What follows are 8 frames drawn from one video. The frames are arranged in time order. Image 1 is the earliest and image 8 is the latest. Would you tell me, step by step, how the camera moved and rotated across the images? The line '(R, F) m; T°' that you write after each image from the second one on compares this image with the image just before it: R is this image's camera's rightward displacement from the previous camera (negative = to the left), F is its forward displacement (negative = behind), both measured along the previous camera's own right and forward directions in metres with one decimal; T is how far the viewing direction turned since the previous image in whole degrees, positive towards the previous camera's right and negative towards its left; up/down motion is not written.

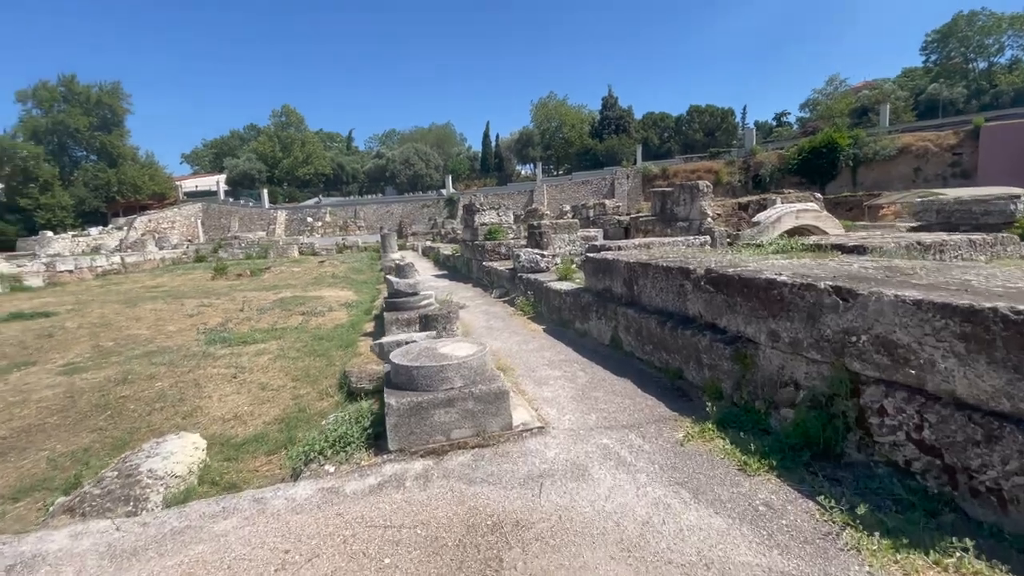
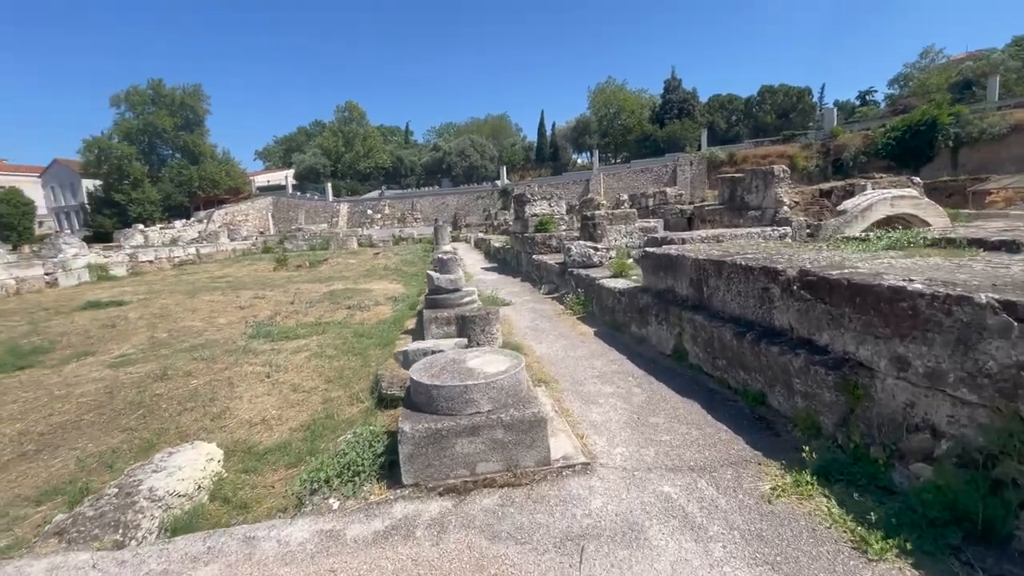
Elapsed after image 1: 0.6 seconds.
(+0.1, +0.6) m; -7°
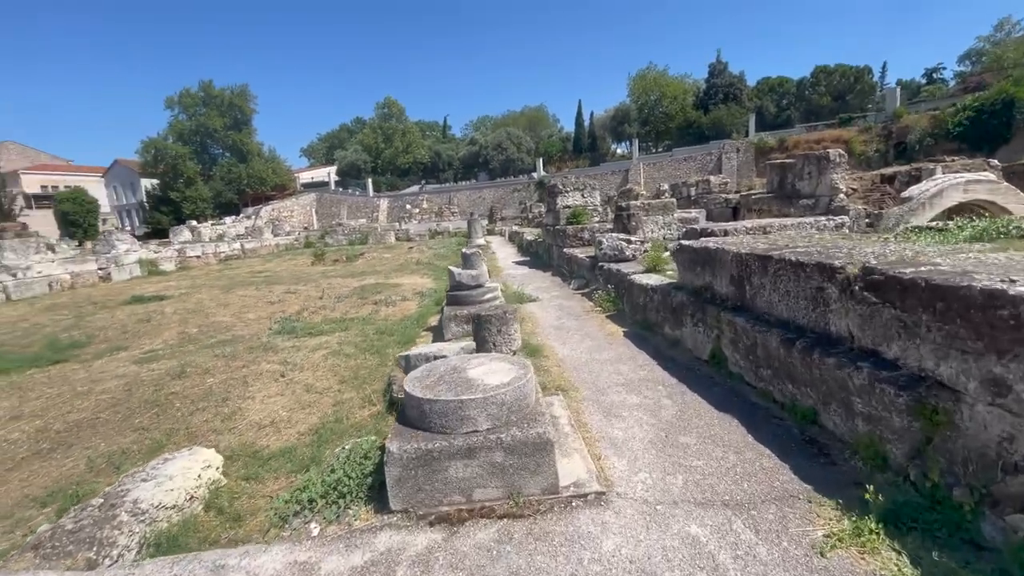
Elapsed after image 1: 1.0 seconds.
(+0.2, +0.4) m; -5°
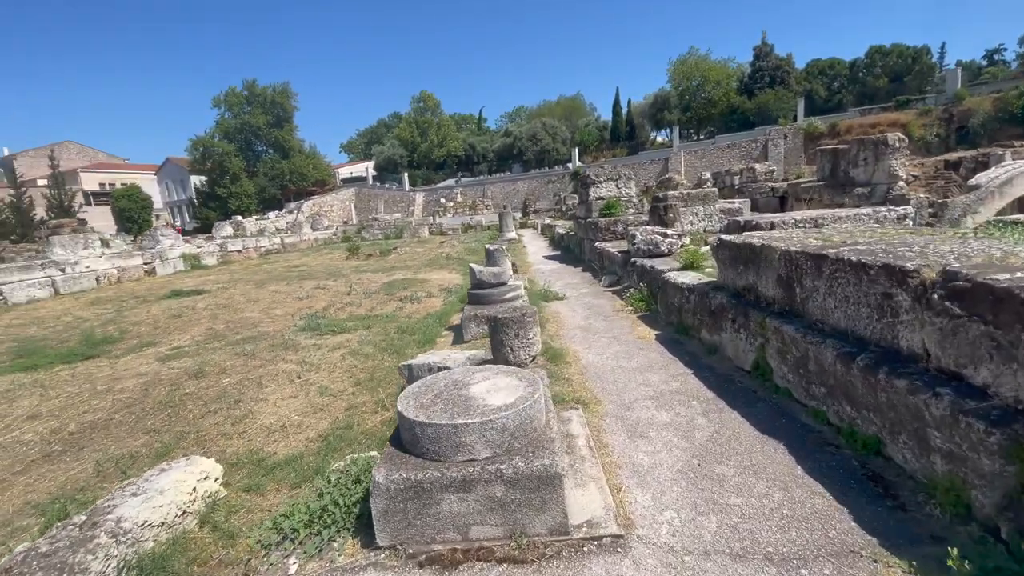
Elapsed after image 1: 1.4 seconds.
(+0.1, +0.3) m; -4°
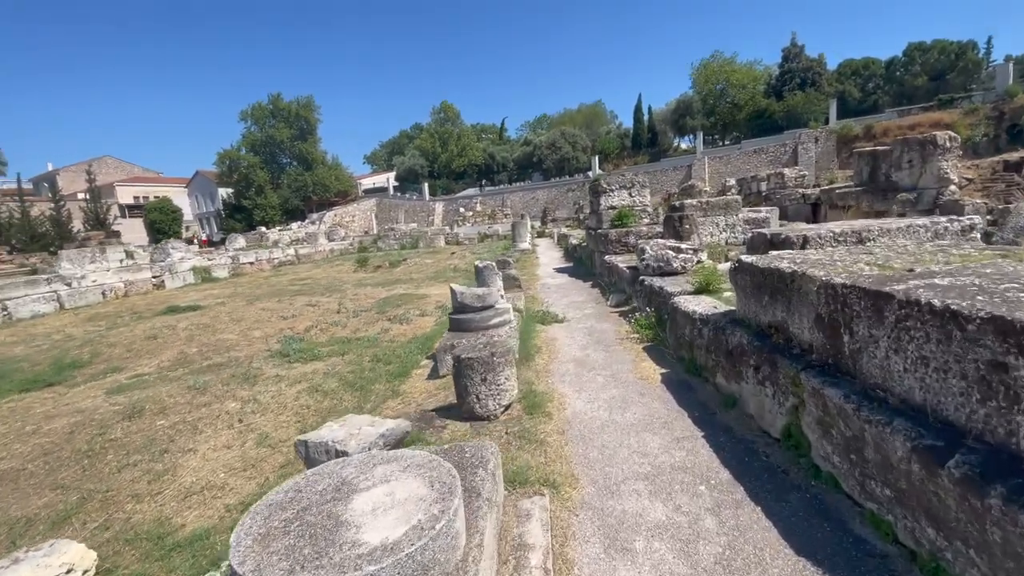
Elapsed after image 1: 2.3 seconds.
(+0.4, +0.9) m; -3°
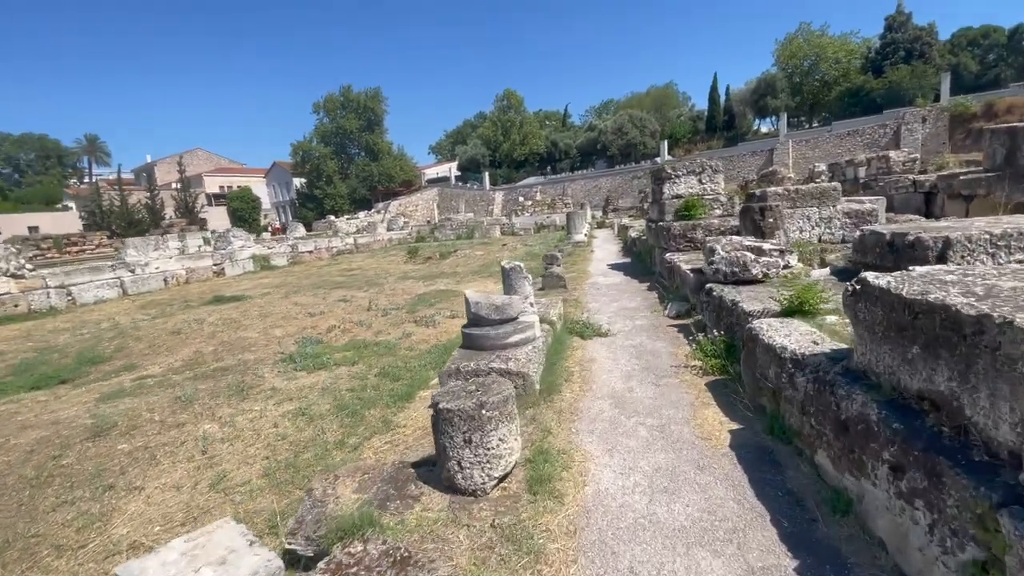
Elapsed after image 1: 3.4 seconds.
(+0.3, +1.1) m; -7°
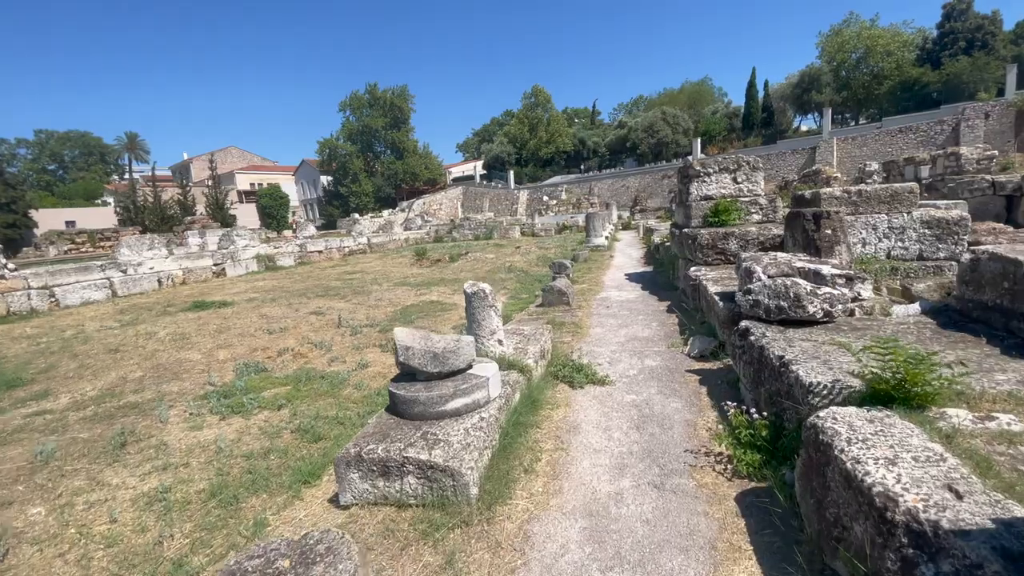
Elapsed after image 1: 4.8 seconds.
(+0.6, +1.4) m; -3°
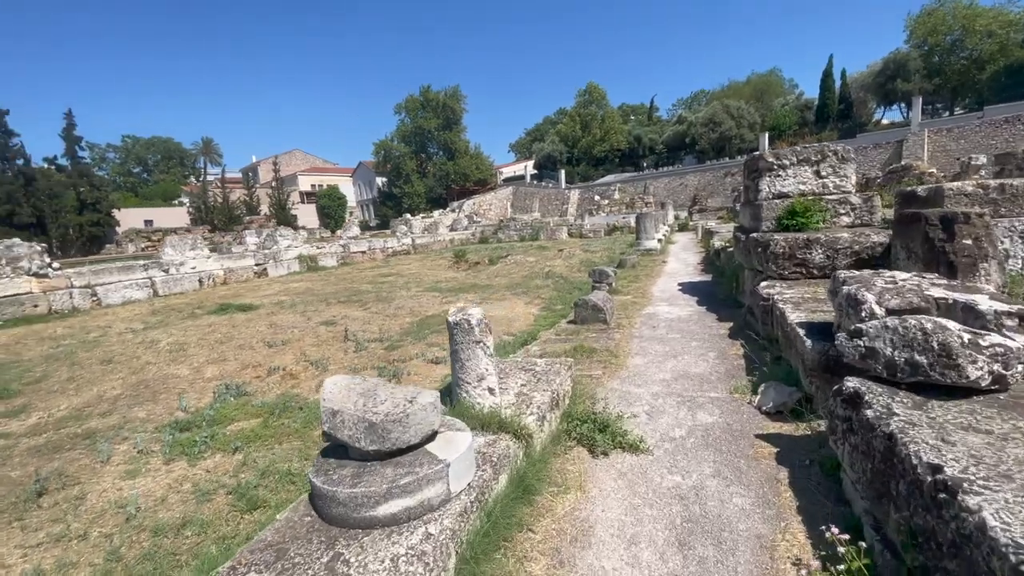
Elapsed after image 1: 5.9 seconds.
(+0.3, +1.1) m; -6°
